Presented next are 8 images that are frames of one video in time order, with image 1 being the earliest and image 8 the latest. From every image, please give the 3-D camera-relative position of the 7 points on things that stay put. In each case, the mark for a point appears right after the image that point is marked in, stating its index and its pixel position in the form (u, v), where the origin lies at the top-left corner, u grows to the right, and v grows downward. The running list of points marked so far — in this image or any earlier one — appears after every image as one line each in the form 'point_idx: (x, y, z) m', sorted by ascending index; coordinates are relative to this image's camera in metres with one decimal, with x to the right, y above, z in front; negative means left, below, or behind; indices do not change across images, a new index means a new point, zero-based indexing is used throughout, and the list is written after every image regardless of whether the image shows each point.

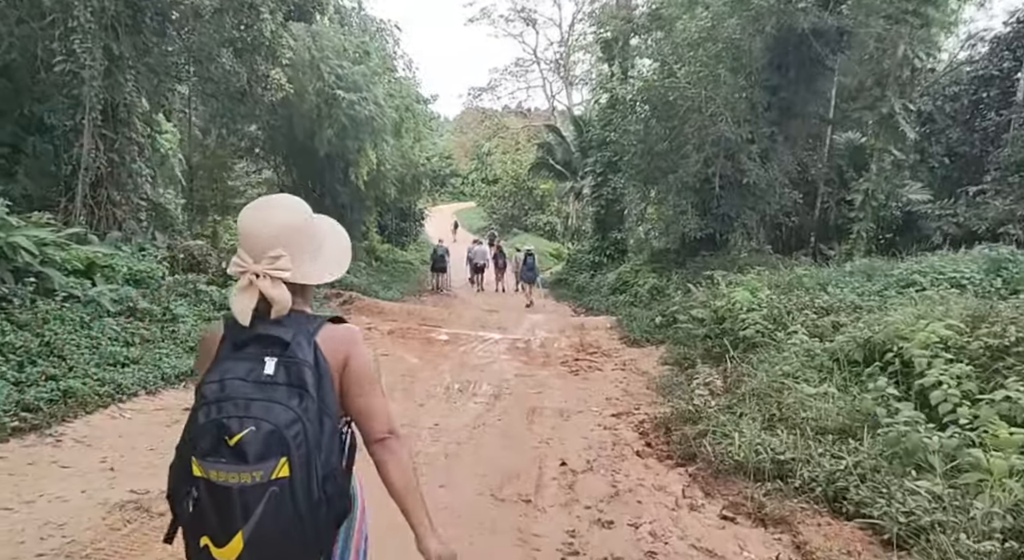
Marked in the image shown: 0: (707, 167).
0: (+4.5, +2.6, +15.4) m
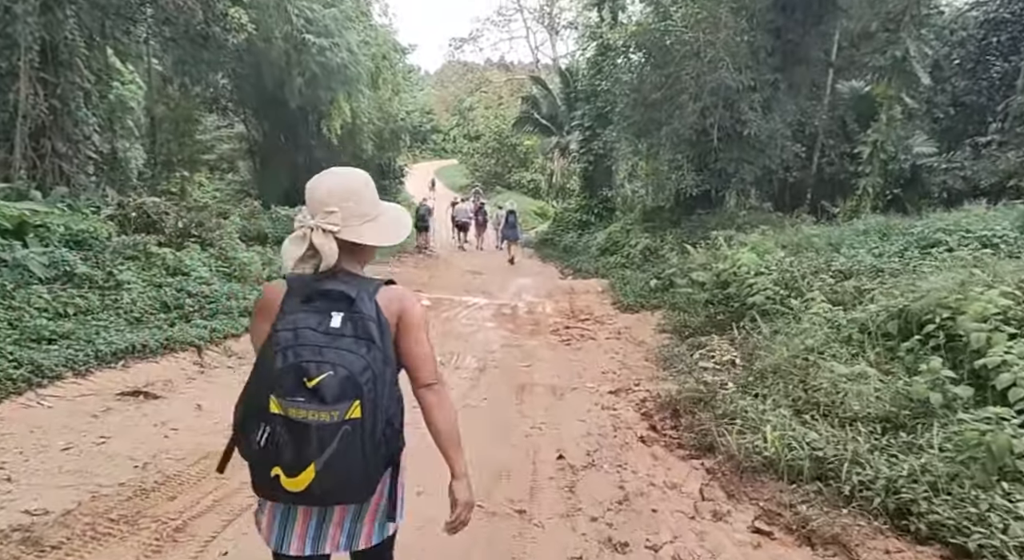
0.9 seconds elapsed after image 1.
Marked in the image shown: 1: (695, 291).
0: (+4.1, +3.5, +14.5) m
1: (+2.7, -0.2, +9.9) m
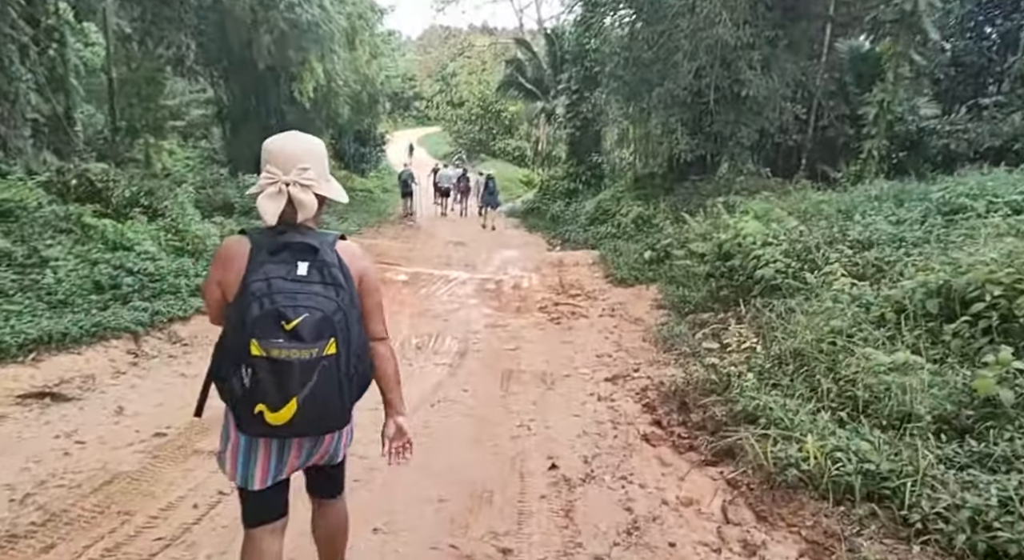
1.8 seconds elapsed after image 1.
0: (+3.8, +4.1, +13.6) m
1: (+2.5, +0.2, +9.1) m
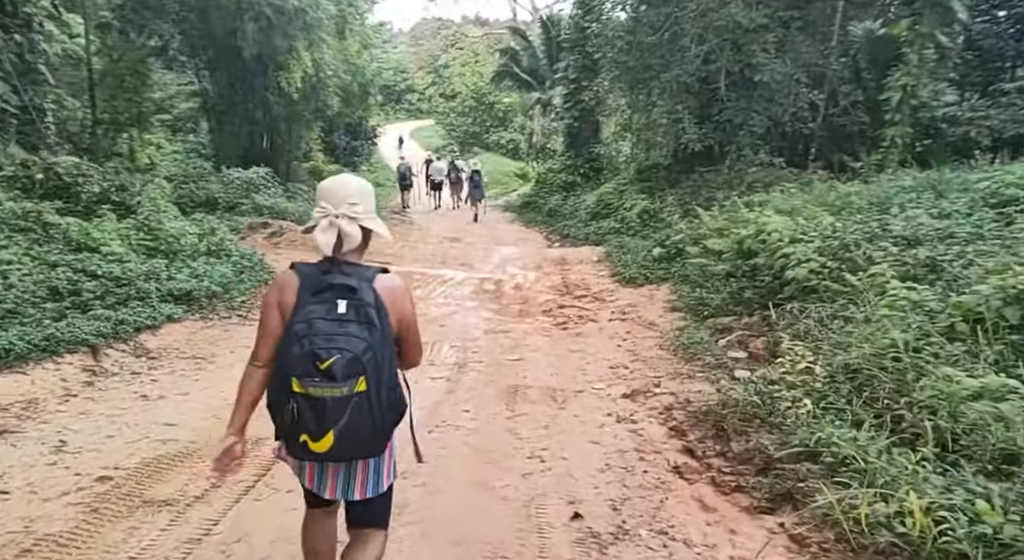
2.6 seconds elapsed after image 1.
0: (+3.7, +4.1, +12.8) m
1: (+2.5, +0.2, +8.4) m
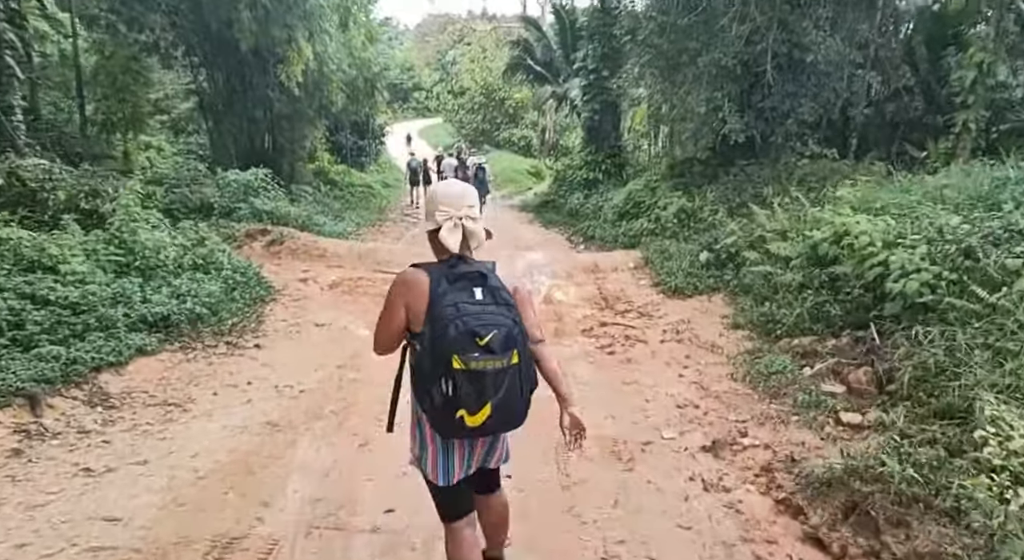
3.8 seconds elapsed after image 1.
0: (+4.1, +4.0, +11.6) m
1: (+2.9, +0.1, +7.2) m
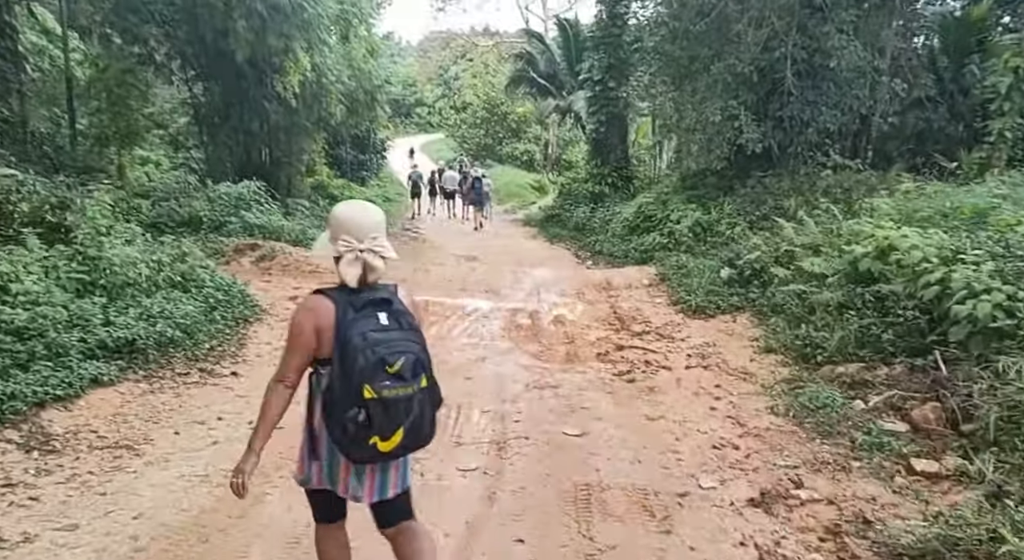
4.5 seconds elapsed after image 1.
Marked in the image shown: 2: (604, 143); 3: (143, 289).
0: (+4.2, +3.7, +11.0) m
1: (+2.9, -0.1, +6.5) m
2: (+2.6, +3.8, +18.7) m
3: (-3.6, -0.1, +6.5) m
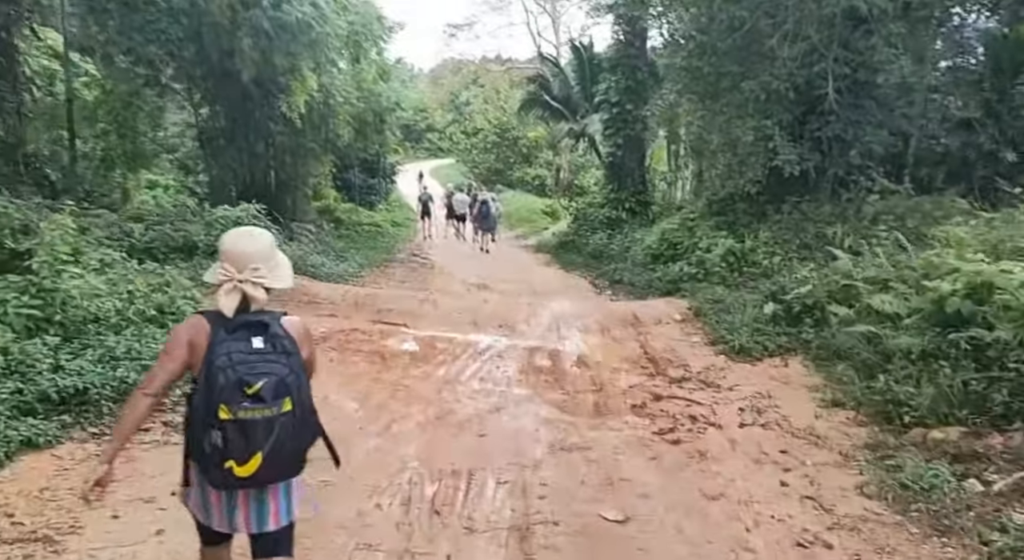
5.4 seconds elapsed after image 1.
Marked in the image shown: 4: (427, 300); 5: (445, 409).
0: (+4.4, +3.2, +10.2) m
1: (+3.1, -0.4, +5.6) m
2: (+2.9, +3.0, +17.9) m
3: (-3.4, -0.4, +5.6) m
4: (-1.2, -0.4, +9.7) m
5: (-0.5, -1.0, +5.5) m
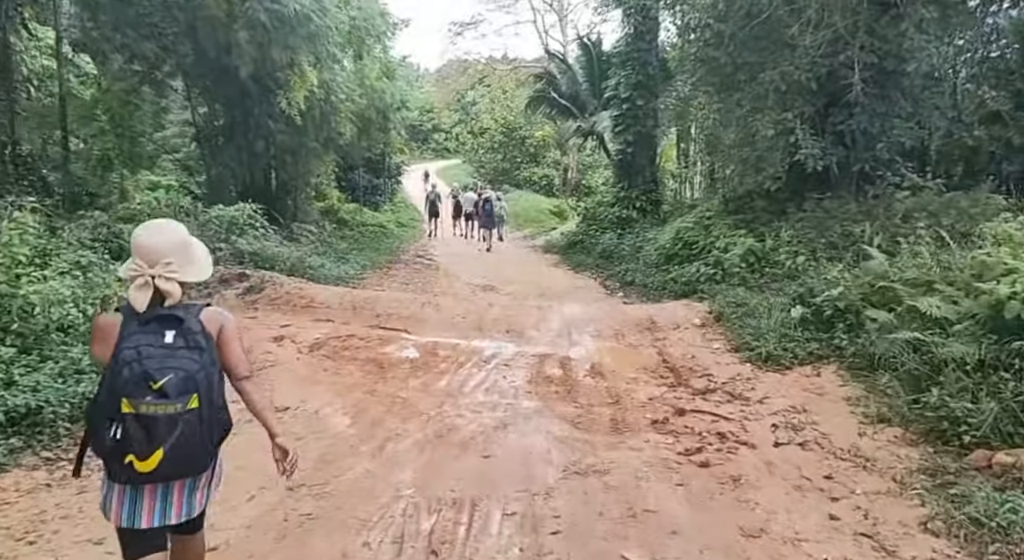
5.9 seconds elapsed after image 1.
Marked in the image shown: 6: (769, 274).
0: (+4.5, +3.2, +9.6) m
1: (+3.2, -0.4, +5.0) m
2: (+3.1, +3.0, +17.3) m
3: (-3.3, -0.4, +5.1) m
4: (-1.1, -0.4, +9.2) m
5: (-0.5, -1.1, +5.0) m
6: (+3.3, +0.1, +8.6) m
